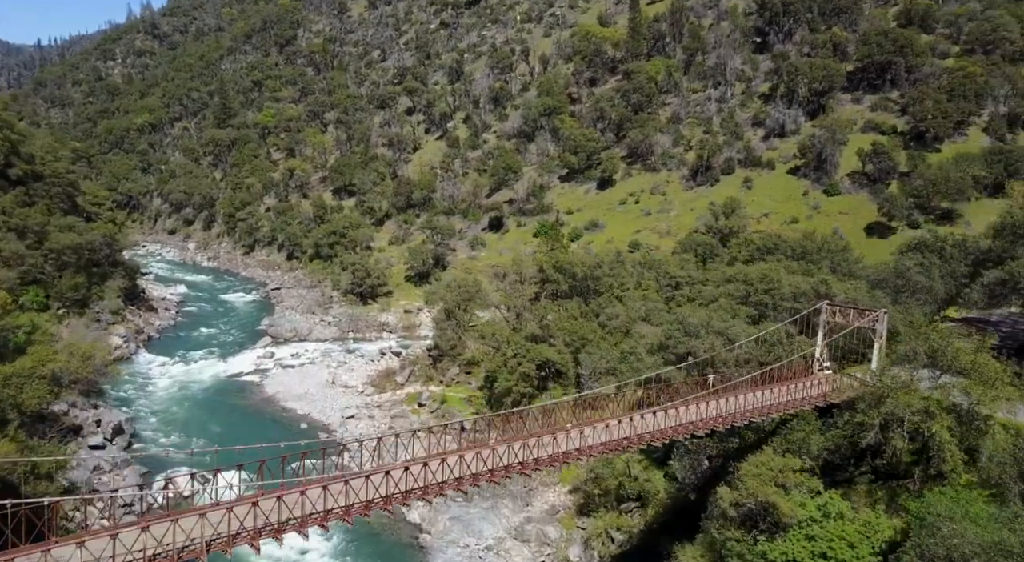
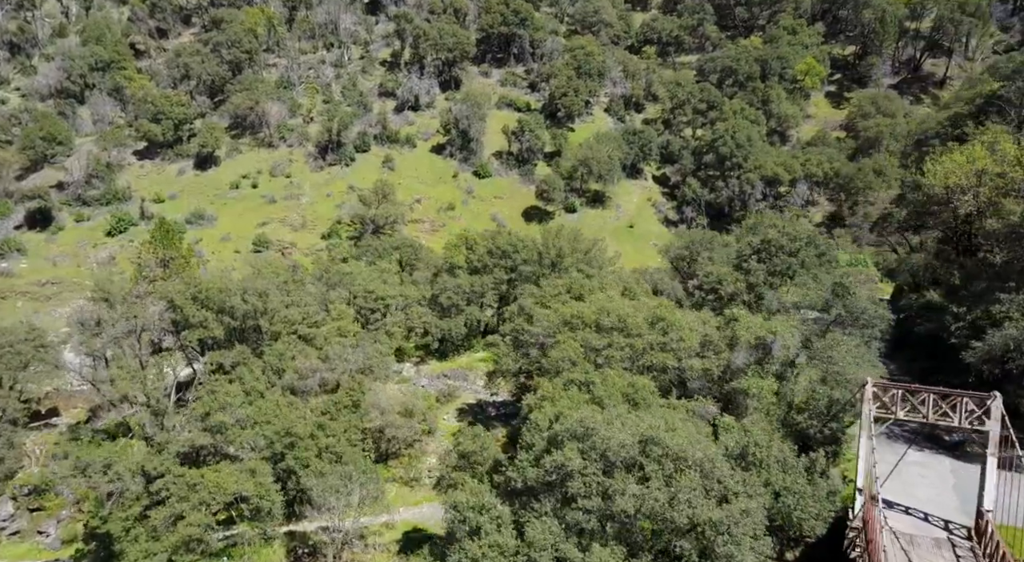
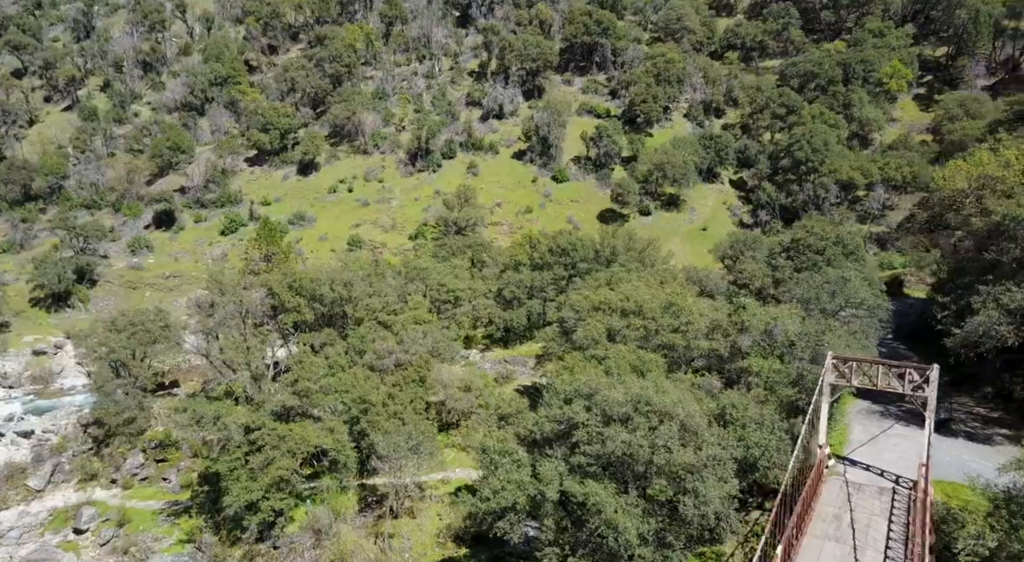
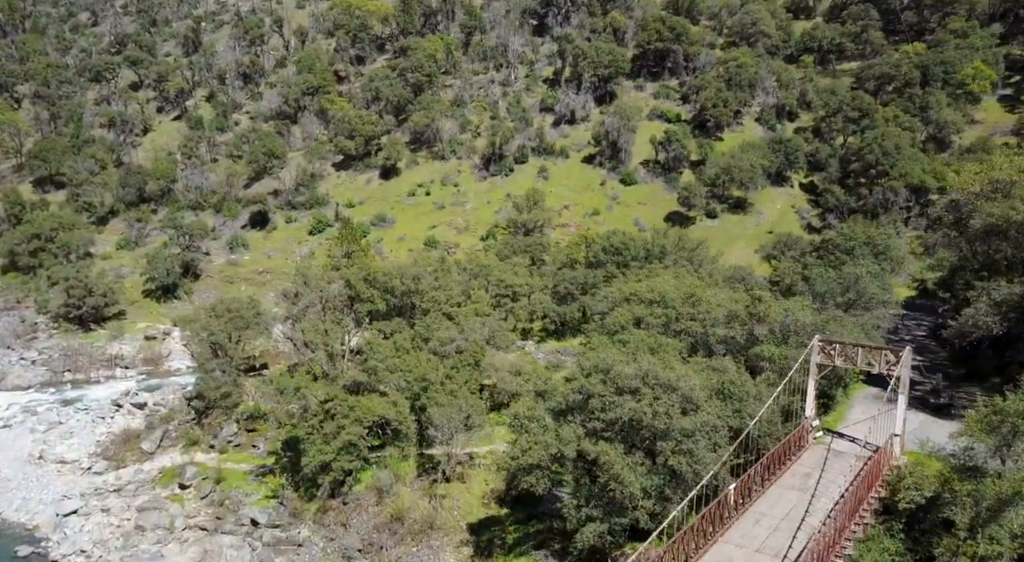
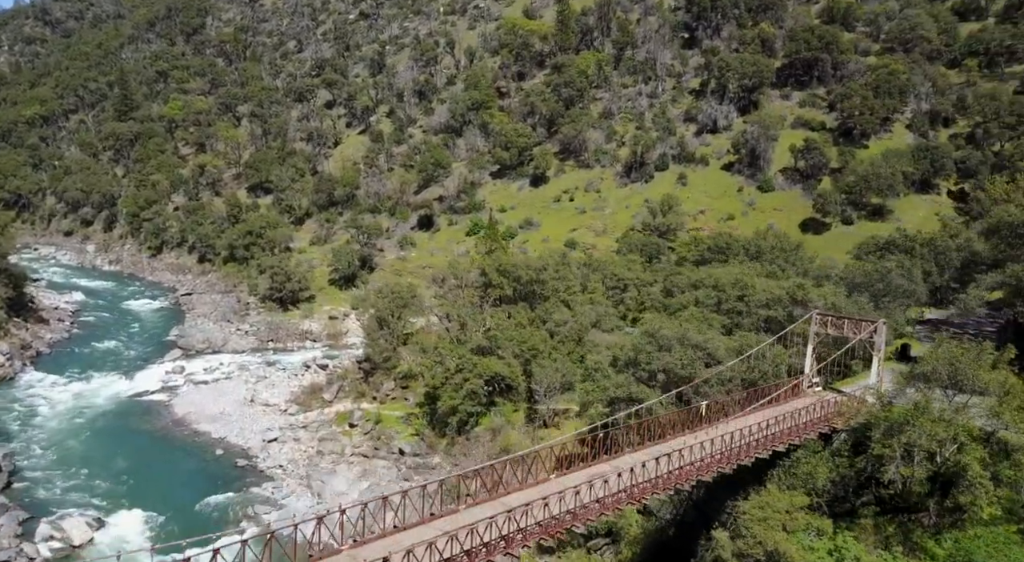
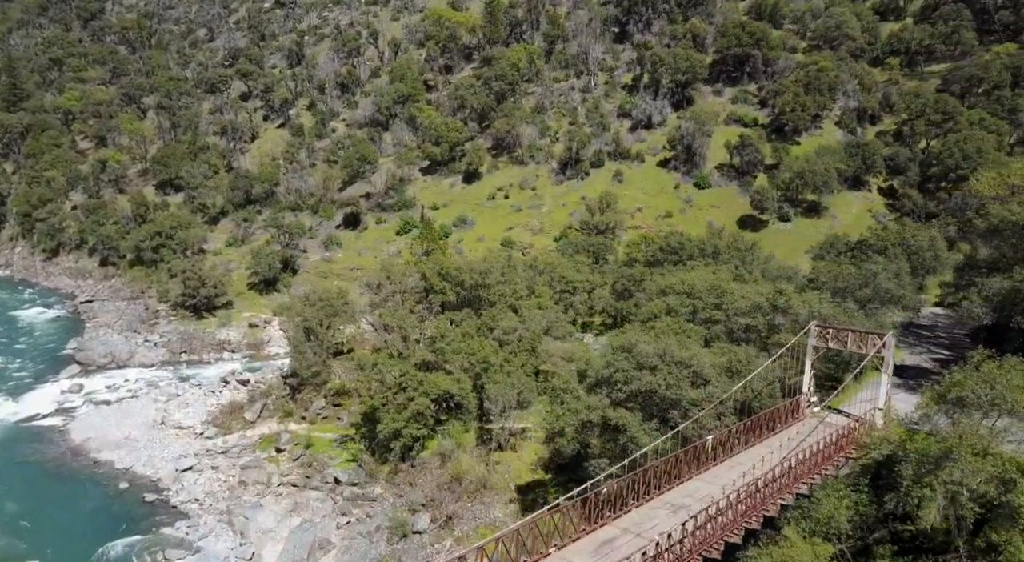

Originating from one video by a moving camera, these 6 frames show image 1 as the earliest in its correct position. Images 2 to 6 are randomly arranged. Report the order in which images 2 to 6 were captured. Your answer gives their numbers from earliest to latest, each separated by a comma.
5, 6, 4, 3, 2
